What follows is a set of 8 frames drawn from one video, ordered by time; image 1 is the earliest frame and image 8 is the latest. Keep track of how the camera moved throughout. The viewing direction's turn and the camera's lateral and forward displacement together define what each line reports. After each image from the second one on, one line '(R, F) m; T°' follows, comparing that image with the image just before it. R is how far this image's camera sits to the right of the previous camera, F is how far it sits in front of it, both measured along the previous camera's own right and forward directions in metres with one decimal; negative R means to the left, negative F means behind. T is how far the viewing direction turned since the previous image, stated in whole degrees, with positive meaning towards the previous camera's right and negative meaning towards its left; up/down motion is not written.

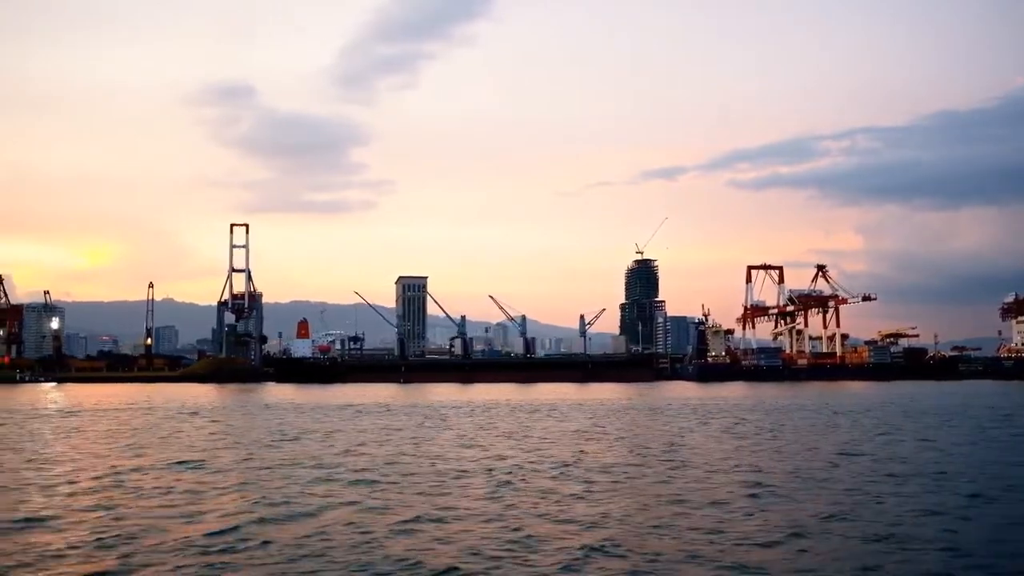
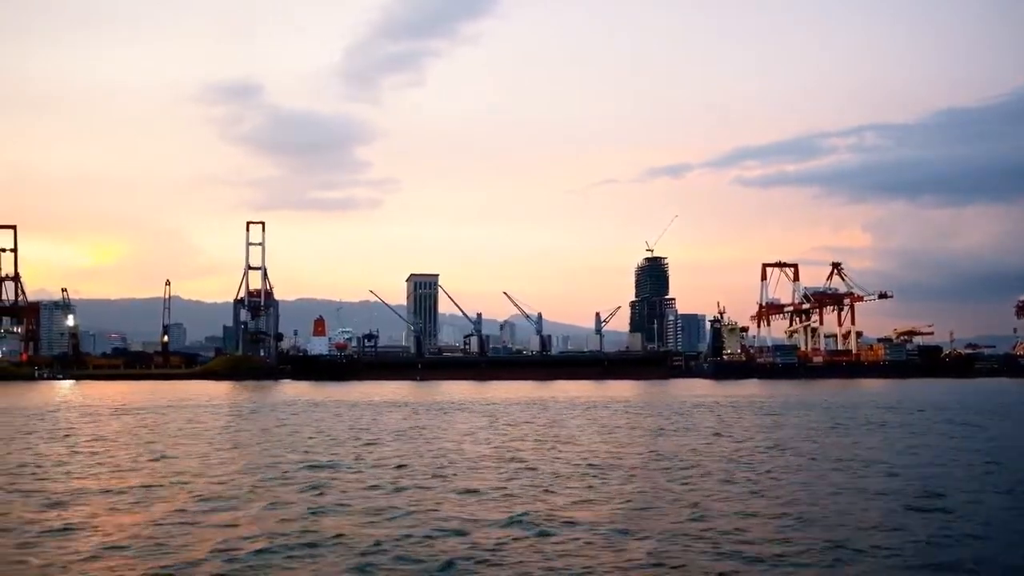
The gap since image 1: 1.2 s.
(-1.0, 0.0) m; 0°
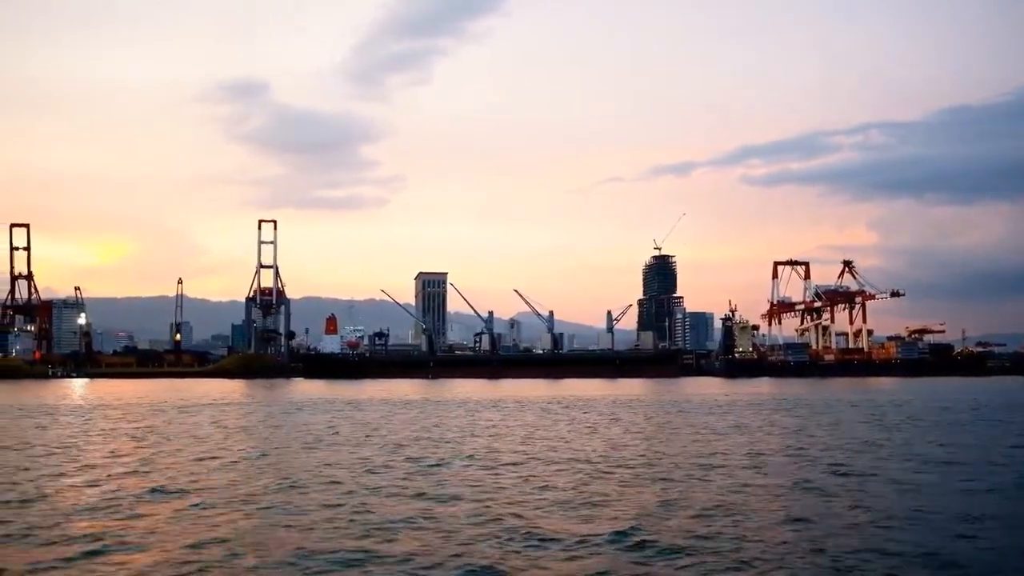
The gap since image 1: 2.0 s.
(-0.7, 0.0) m; 0°
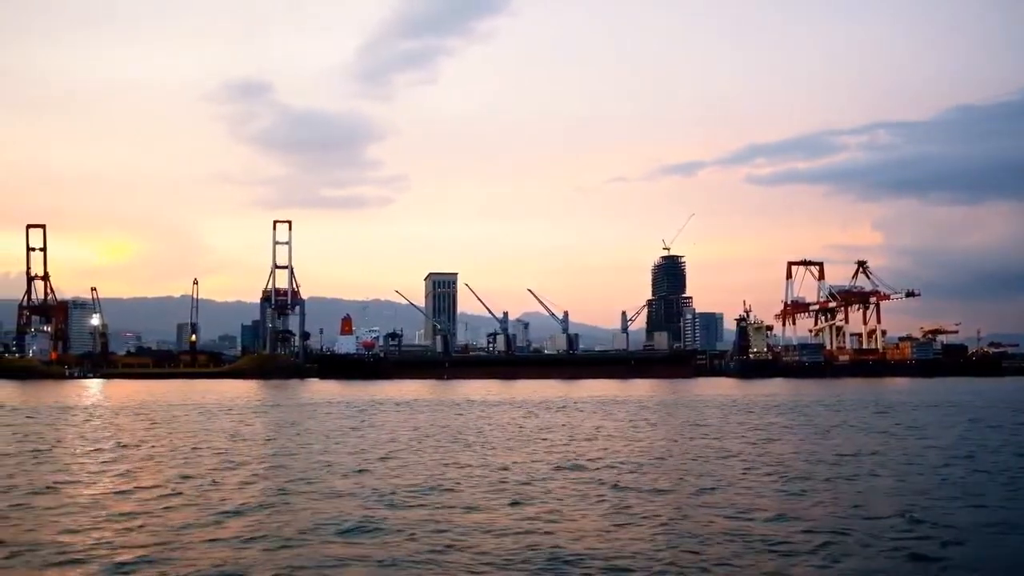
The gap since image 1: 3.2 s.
(-1.0, 0.0) m; 0°
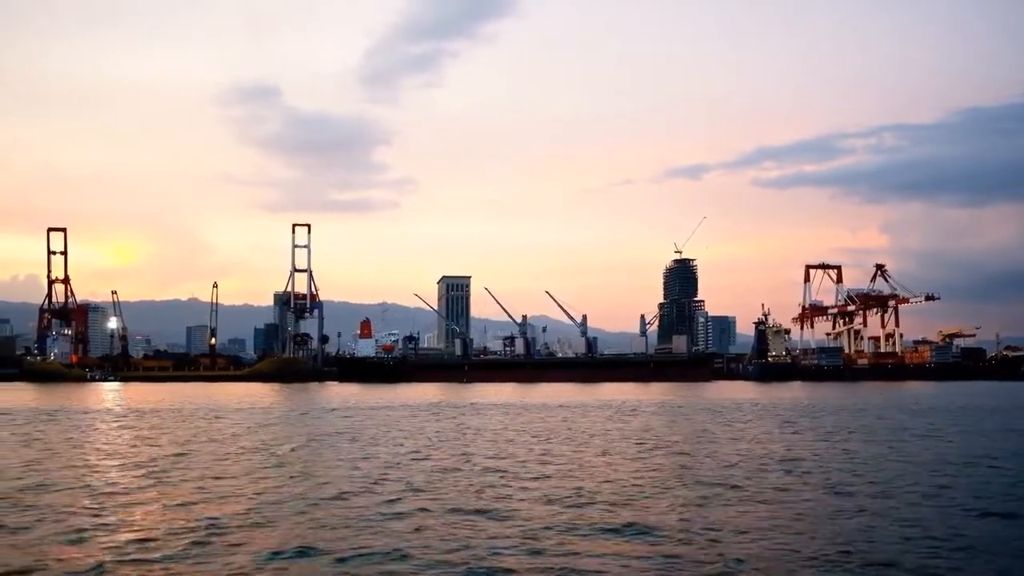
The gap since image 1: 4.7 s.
(-1.2, 0.0) m; 0°
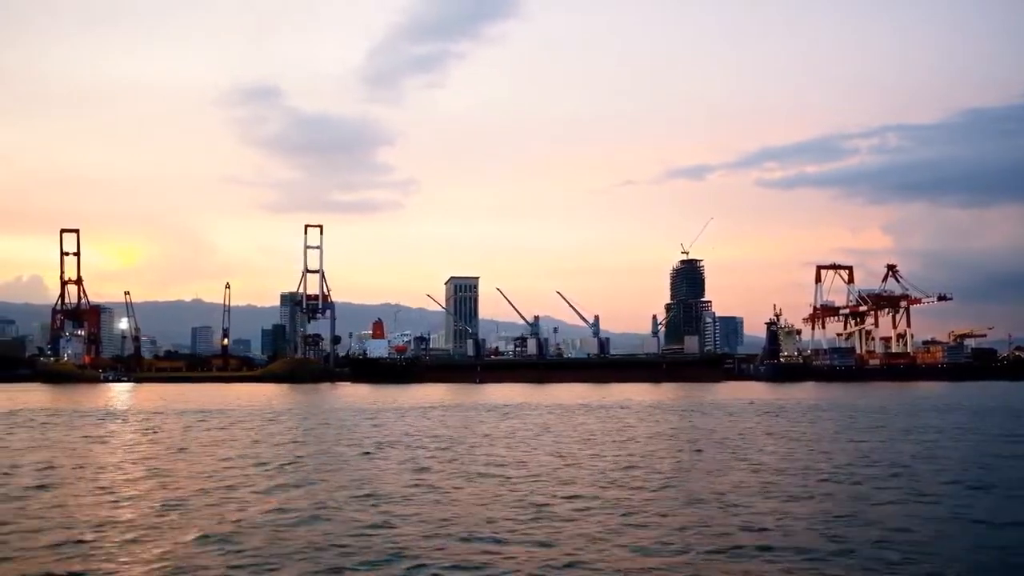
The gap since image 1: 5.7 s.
(-1.0, 0.0) m; 0°
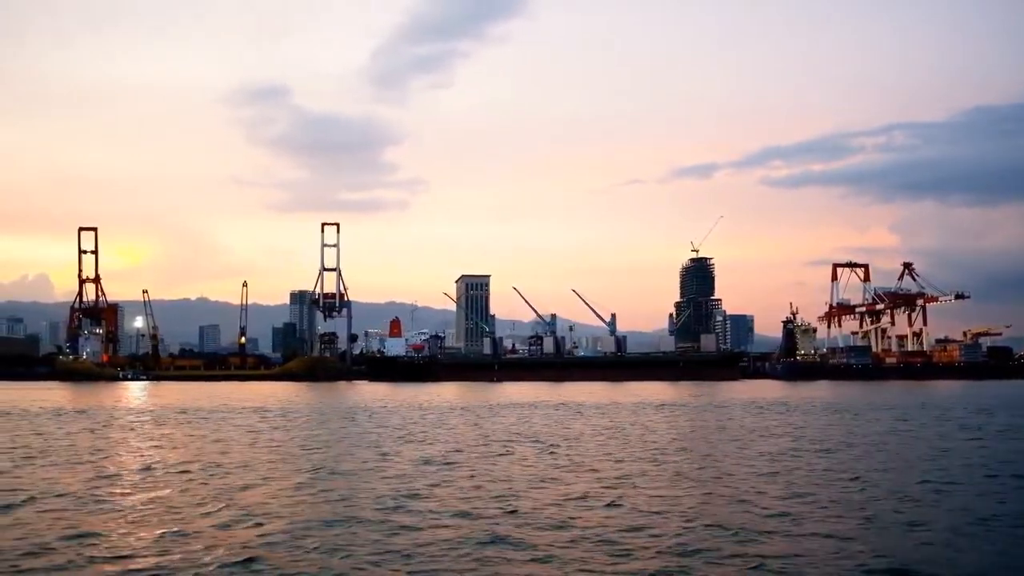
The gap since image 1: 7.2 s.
(-1.2, 0.0) m; 0°
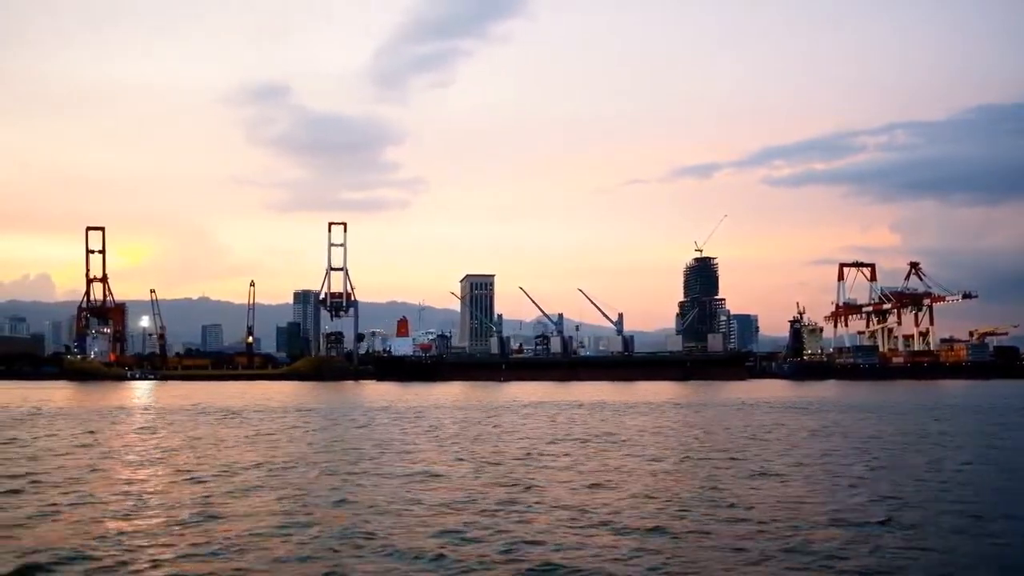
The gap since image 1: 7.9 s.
(-0.6, 0.0) m; 0°
